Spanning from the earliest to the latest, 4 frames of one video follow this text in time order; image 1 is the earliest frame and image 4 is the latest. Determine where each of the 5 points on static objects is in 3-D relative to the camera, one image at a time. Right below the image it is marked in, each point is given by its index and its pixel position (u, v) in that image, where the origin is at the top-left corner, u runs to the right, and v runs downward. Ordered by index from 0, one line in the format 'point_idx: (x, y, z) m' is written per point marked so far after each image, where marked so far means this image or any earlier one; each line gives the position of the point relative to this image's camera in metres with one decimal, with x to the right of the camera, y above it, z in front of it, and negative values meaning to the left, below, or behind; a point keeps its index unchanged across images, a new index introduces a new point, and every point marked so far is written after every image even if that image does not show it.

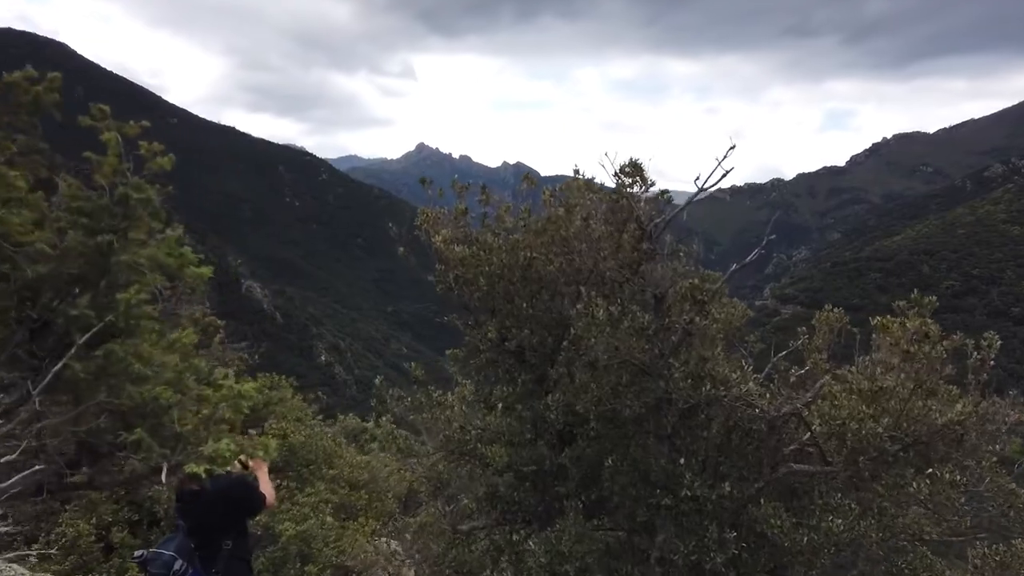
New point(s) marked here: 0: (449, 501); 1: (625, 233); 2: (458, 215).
0: (-0.8, -2.7, +9.4) m
1: (+1.2, +0.6, +7.6) m
2: (-0.6, +0.8, +8.4) m
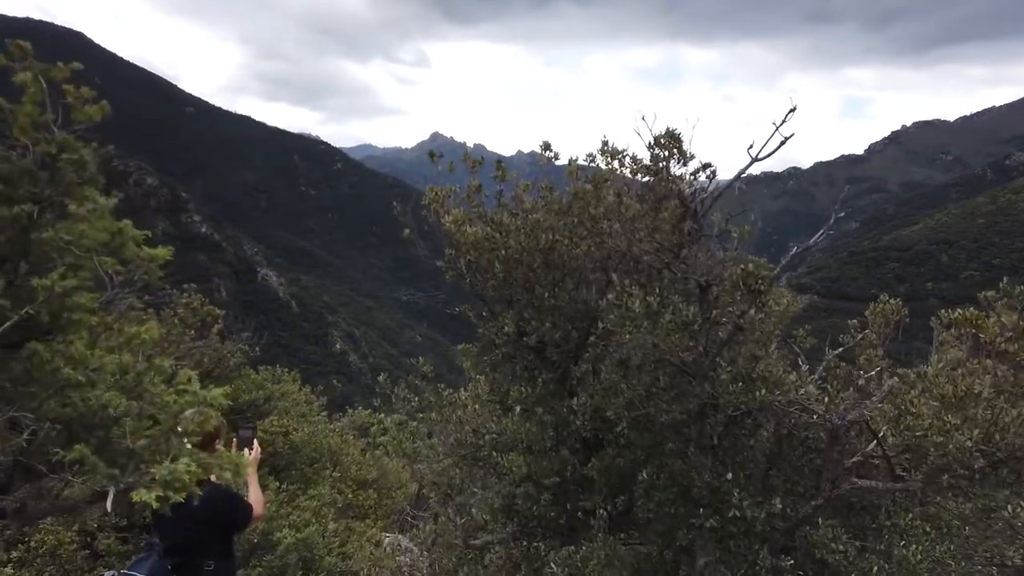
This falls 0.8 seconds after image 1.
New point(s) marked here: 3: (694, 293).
0: (-0.6, -2.6, +8.6) m
1: (+1.3, +0.7, +6.6) m
2: (-0.4, +1.0, +7.5) m
3: (+1.5, 0.0, +6.2) m
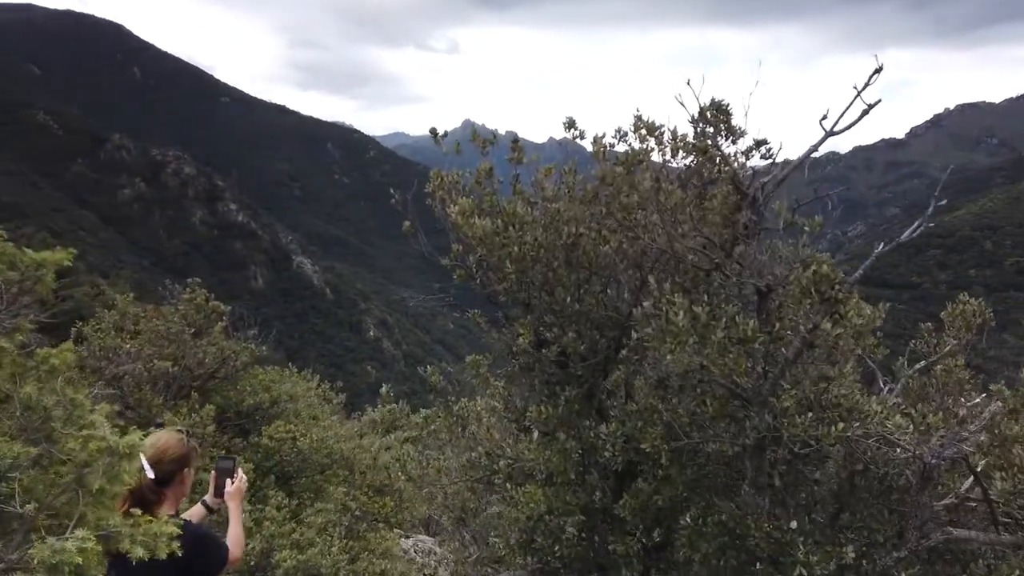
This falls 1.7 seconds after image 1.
0: (-0.4, -2.6, +7.6) m
1: (+1.5, +0.6, +5.5) m
2: (-0.3, +1.0, +6.4) m
3: (+1.6, -0.1, +5.0) m
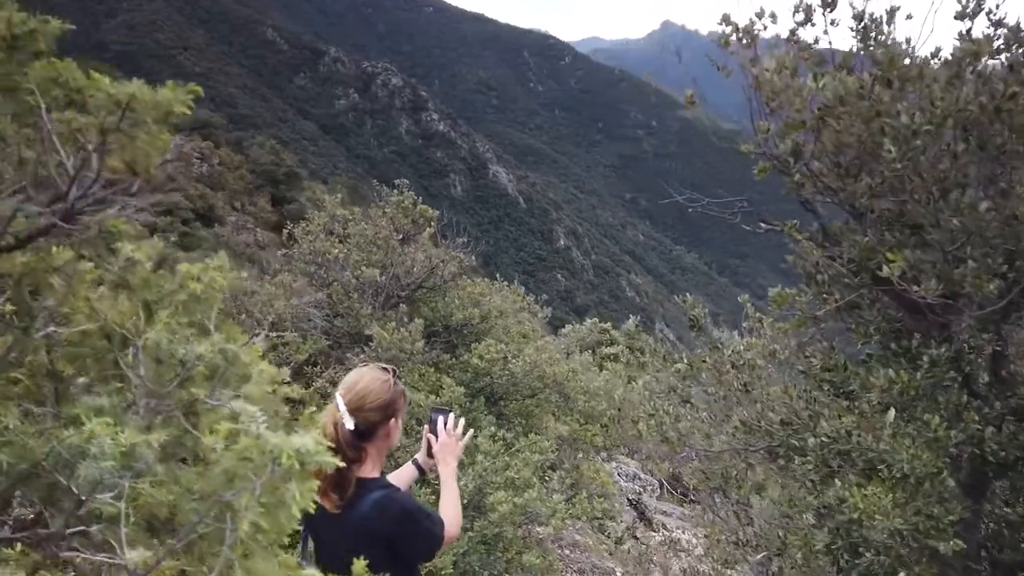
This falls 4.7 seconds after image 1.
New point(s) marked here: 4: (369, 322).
0: (+1.8, -1.8, +5.8) m
1: (+3.1, +1.0, +3.0) m
2: (+1.7, +1.5, +4.3) m
3: (+3.1, +0.3, +2.6) m
4: (-1.9, -0.5, +9.9) m
